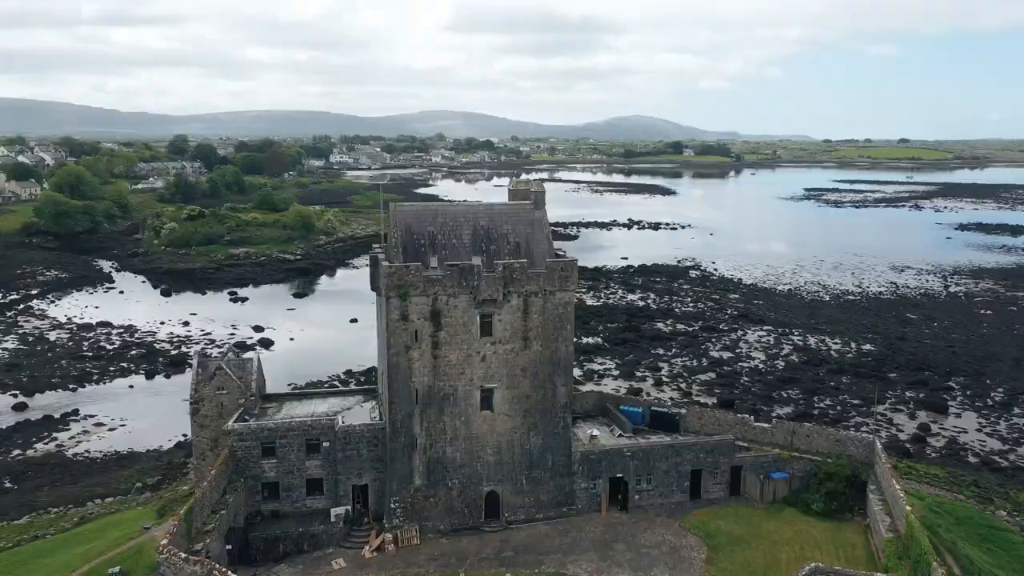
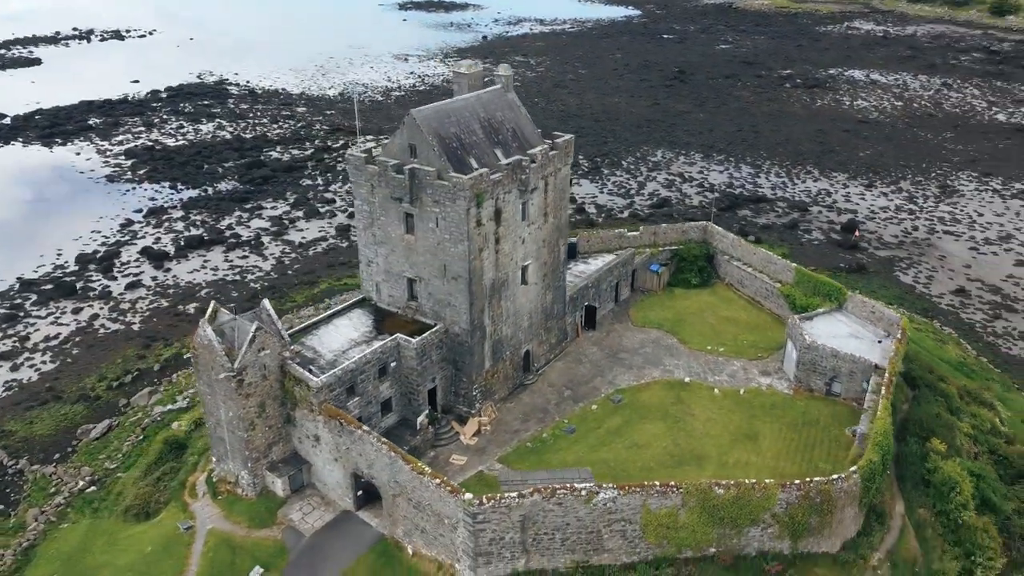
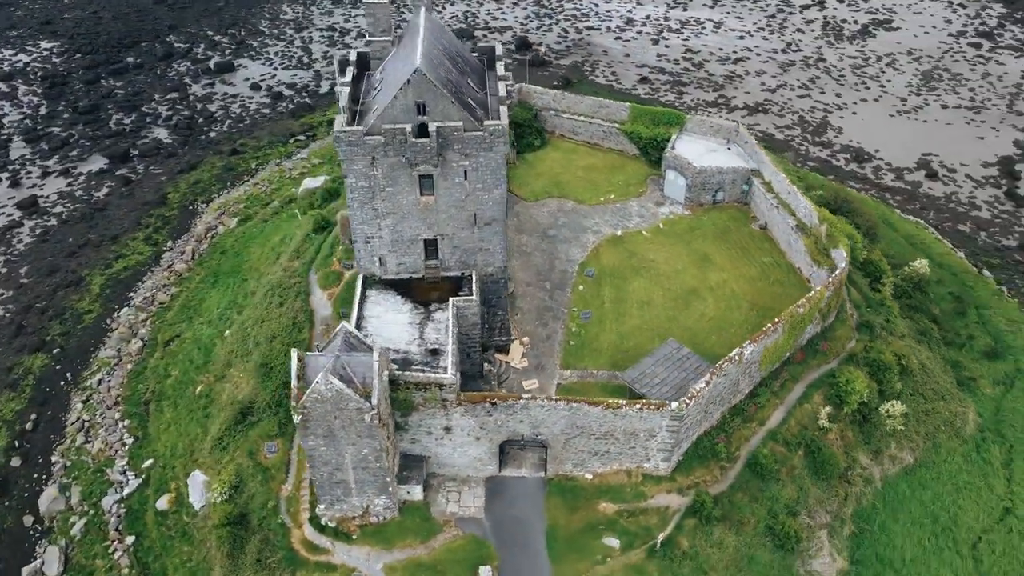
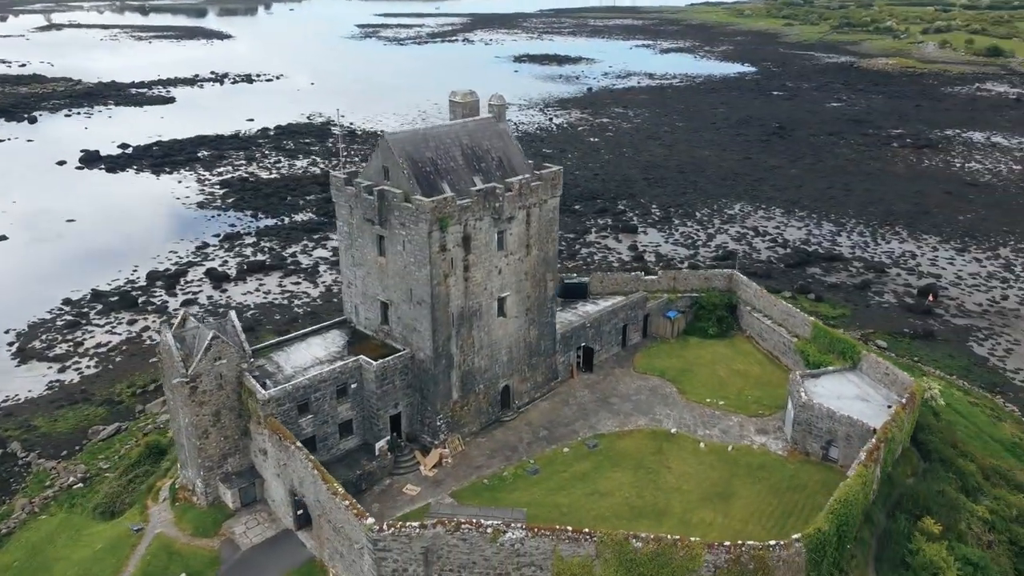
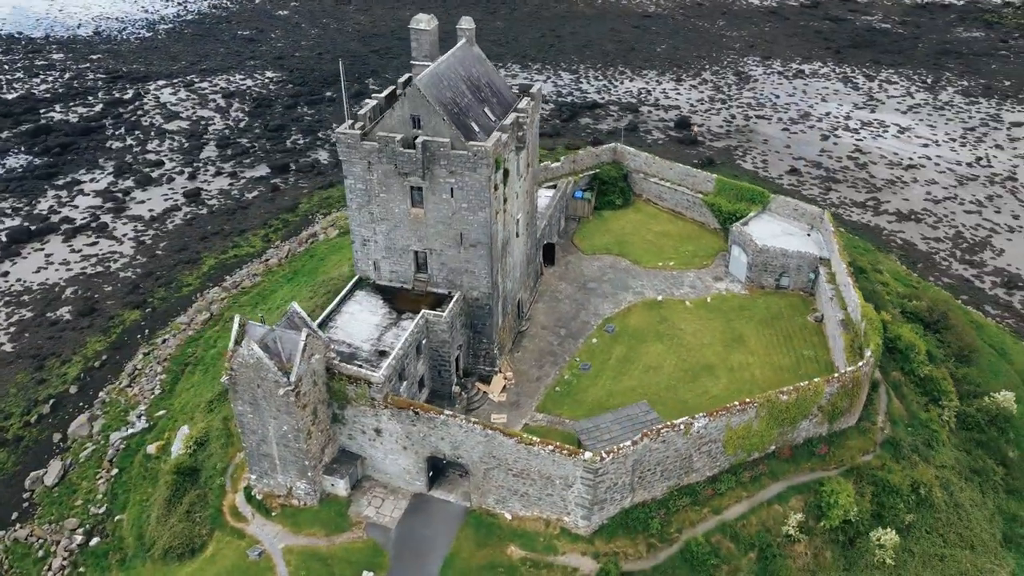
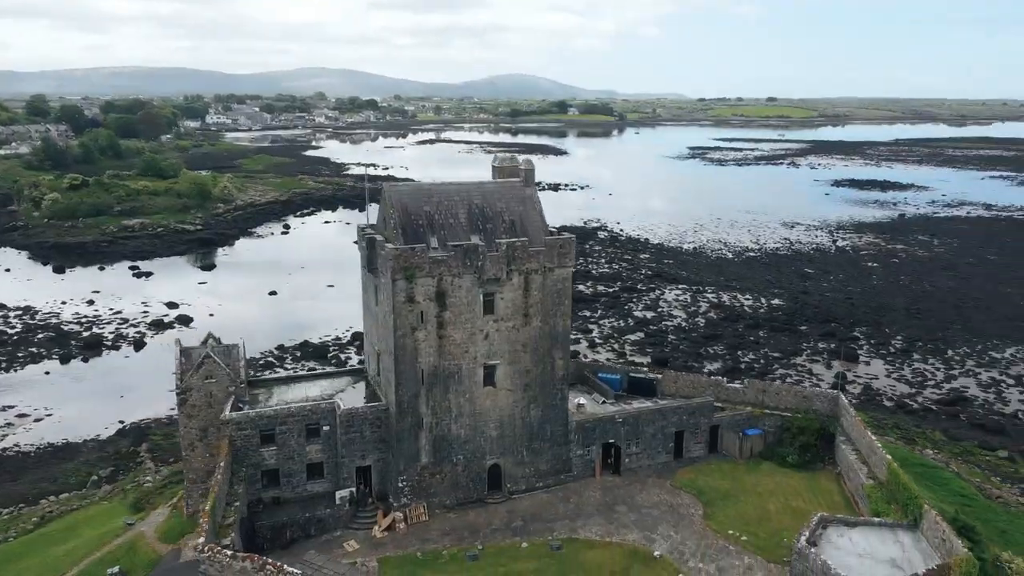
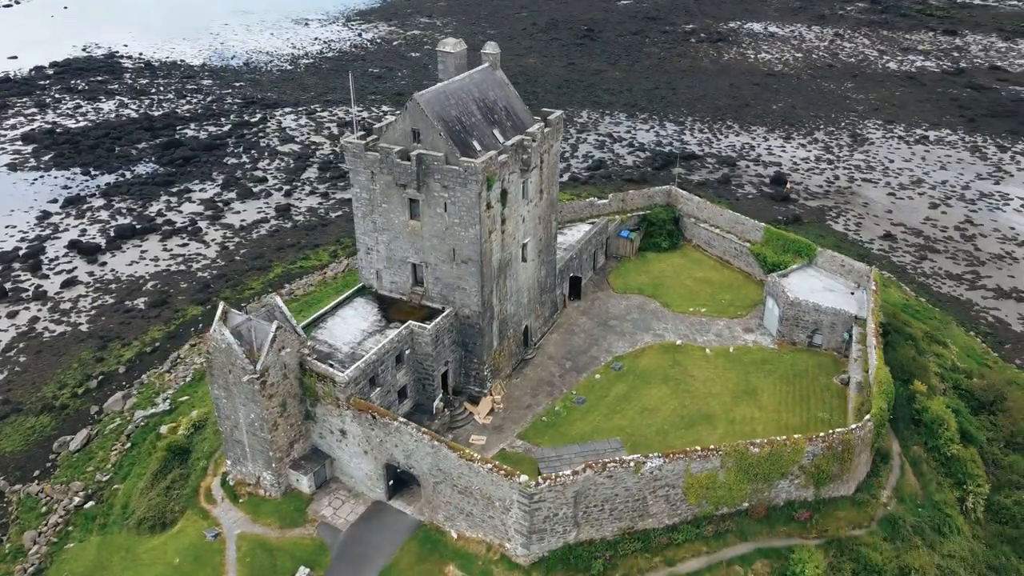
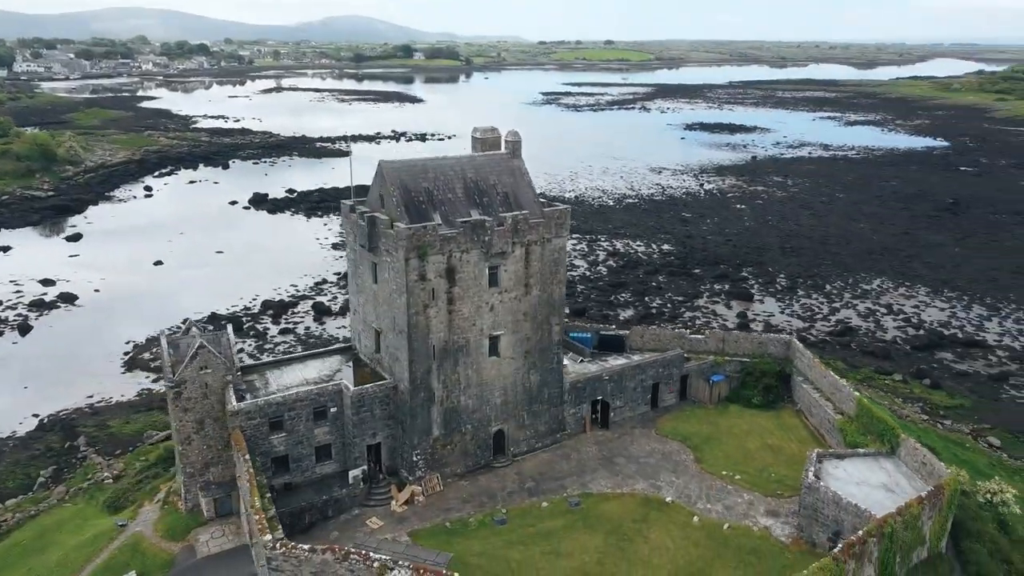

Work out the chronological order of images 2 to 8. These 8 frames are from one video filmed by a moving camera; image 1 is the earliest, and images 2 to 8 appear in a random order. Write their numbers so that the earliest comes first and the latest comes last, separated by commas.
6, 8, 4, 2, 7, 5, 3
